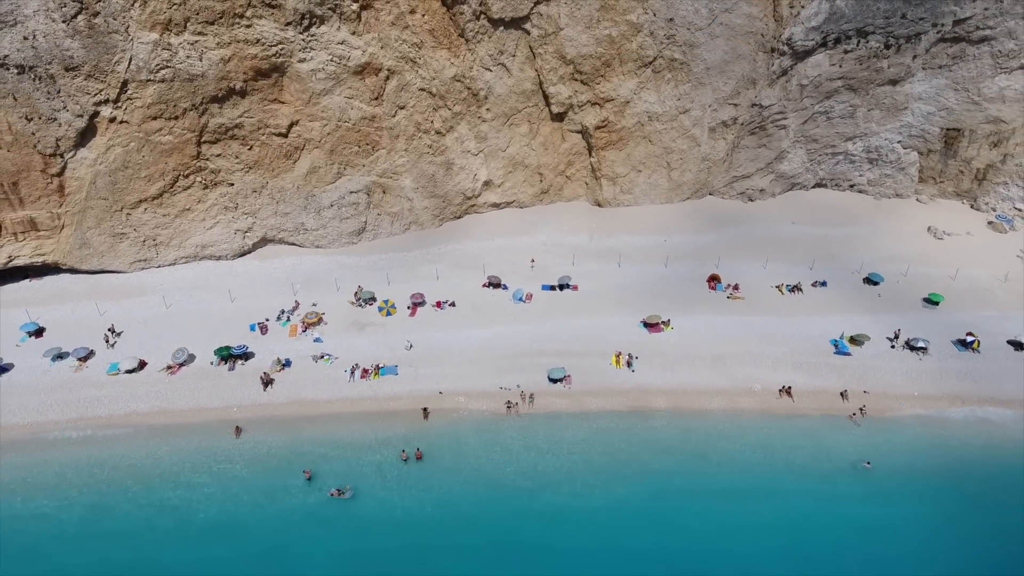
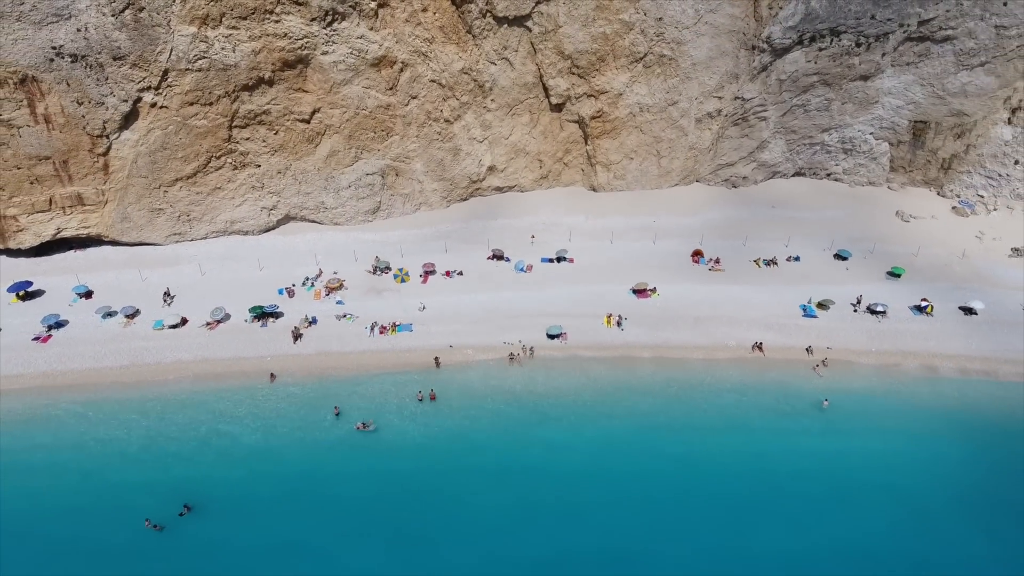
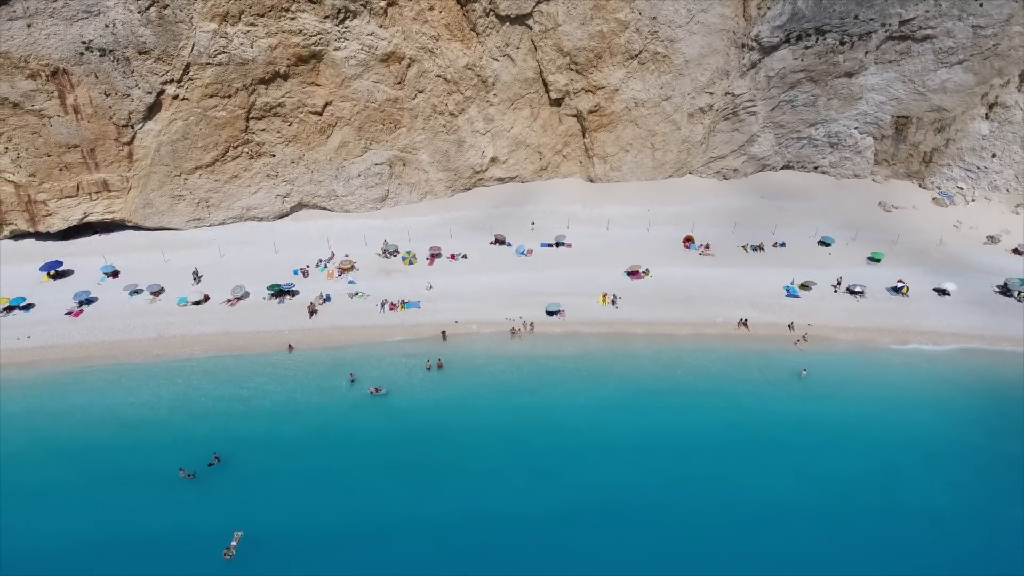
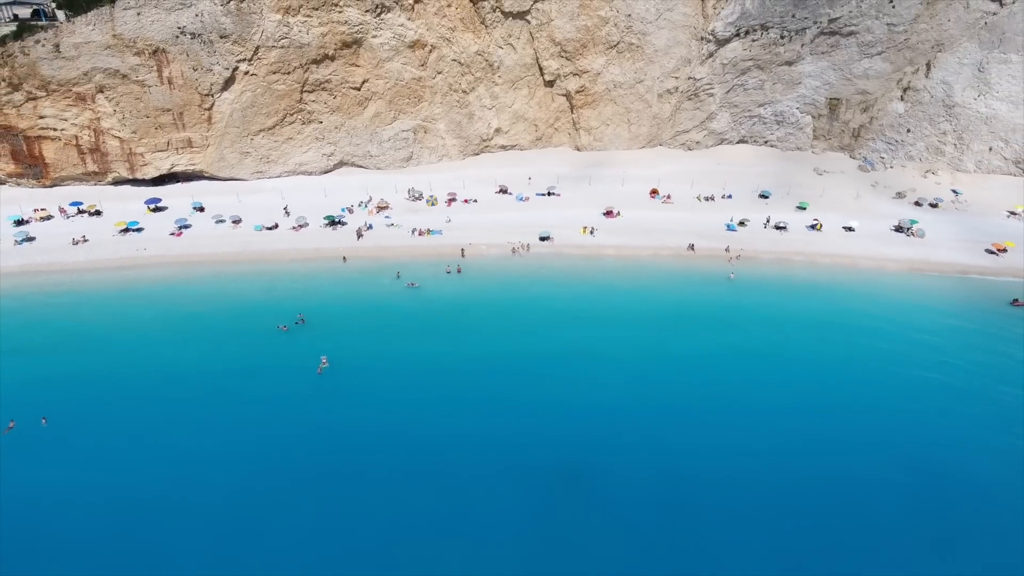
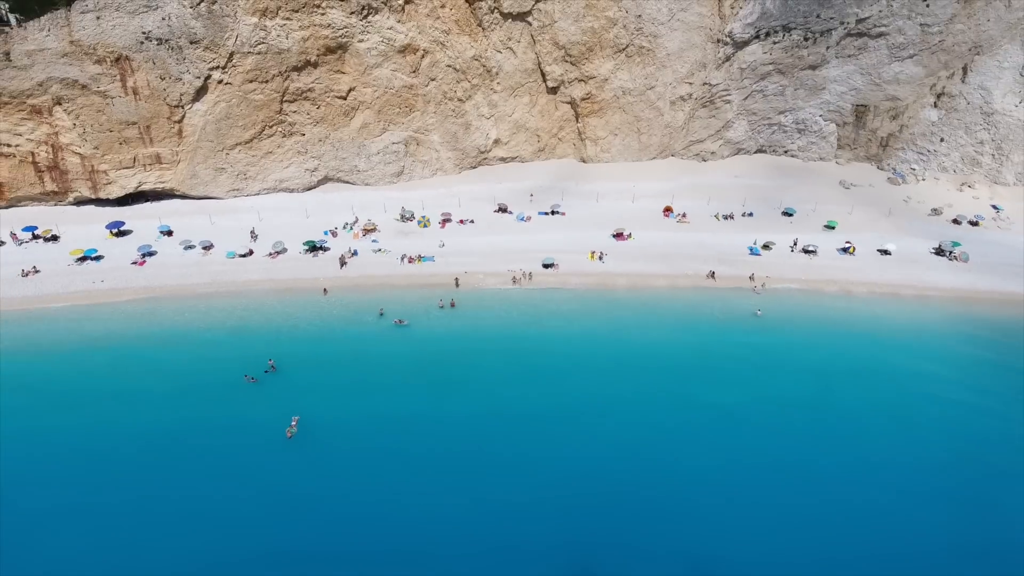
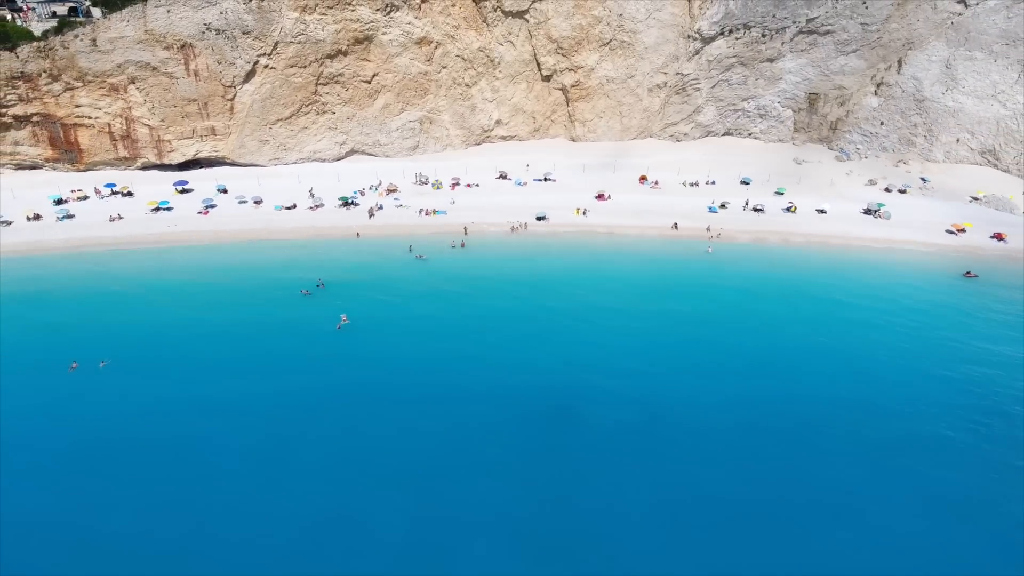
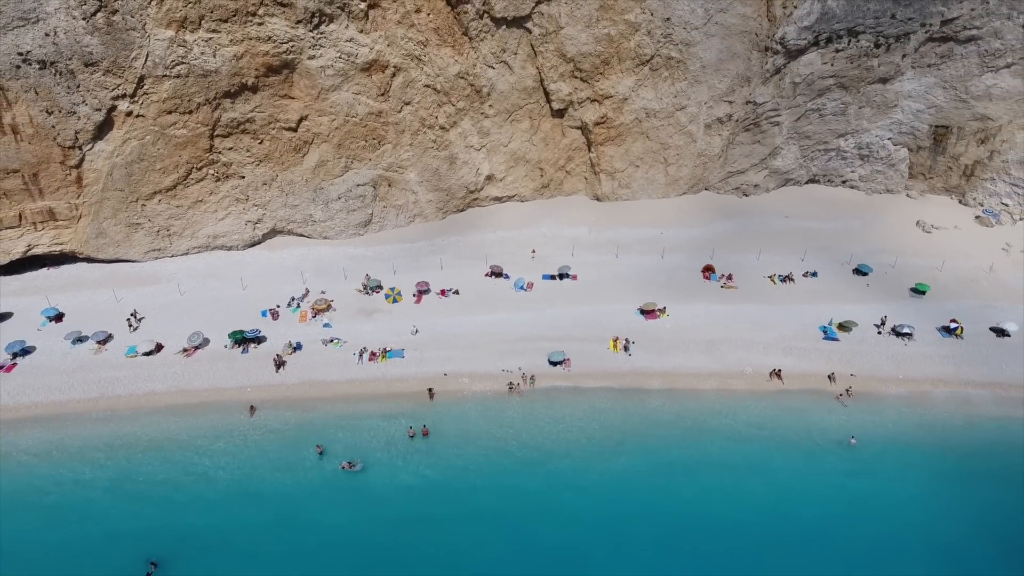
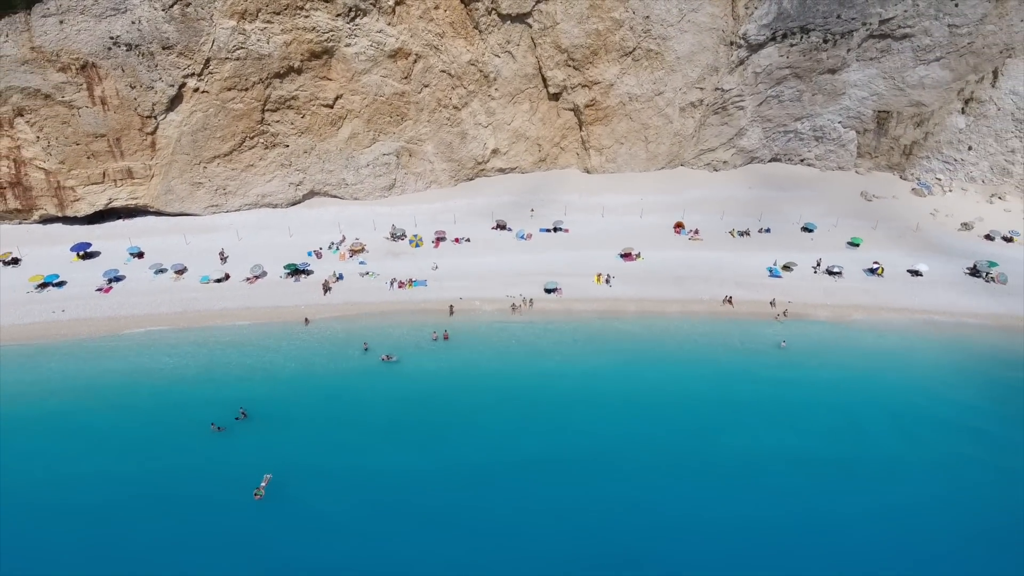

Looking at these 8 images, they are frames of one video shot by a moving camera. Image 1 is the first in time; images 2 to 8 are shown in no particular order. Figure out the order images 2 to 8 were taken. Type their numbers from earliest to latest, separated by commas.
7, 2, 3, 8, 5, 4, 6
